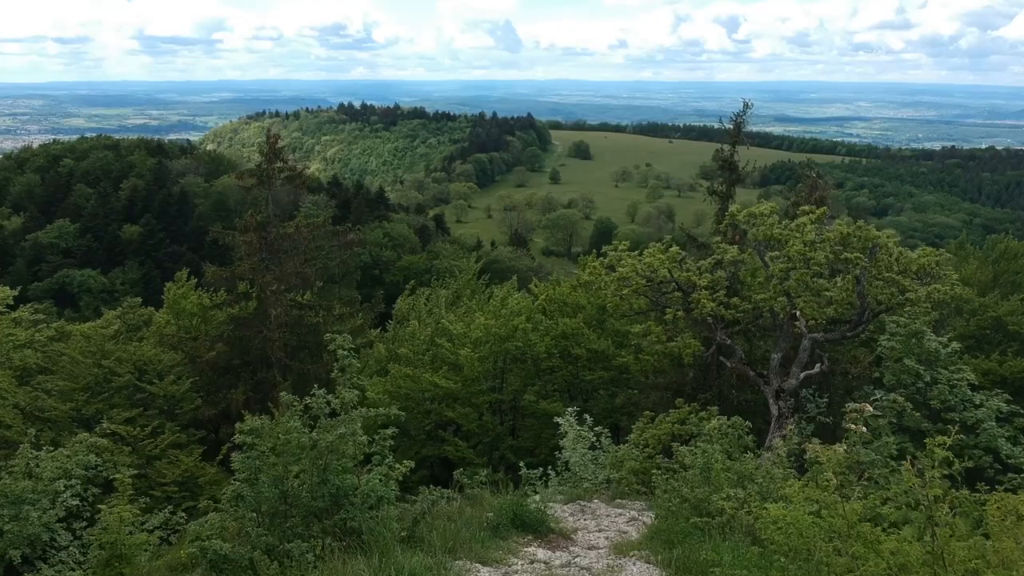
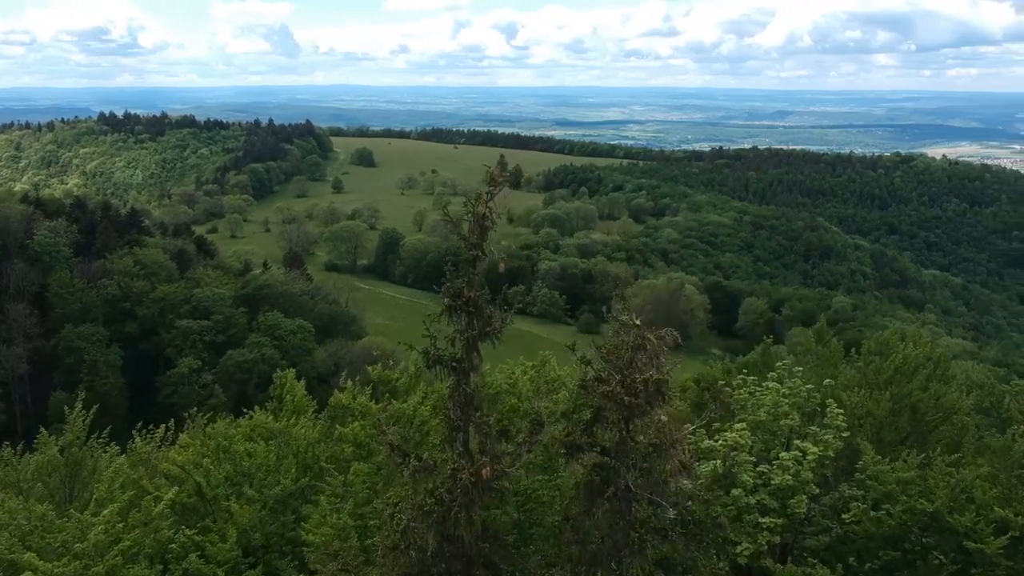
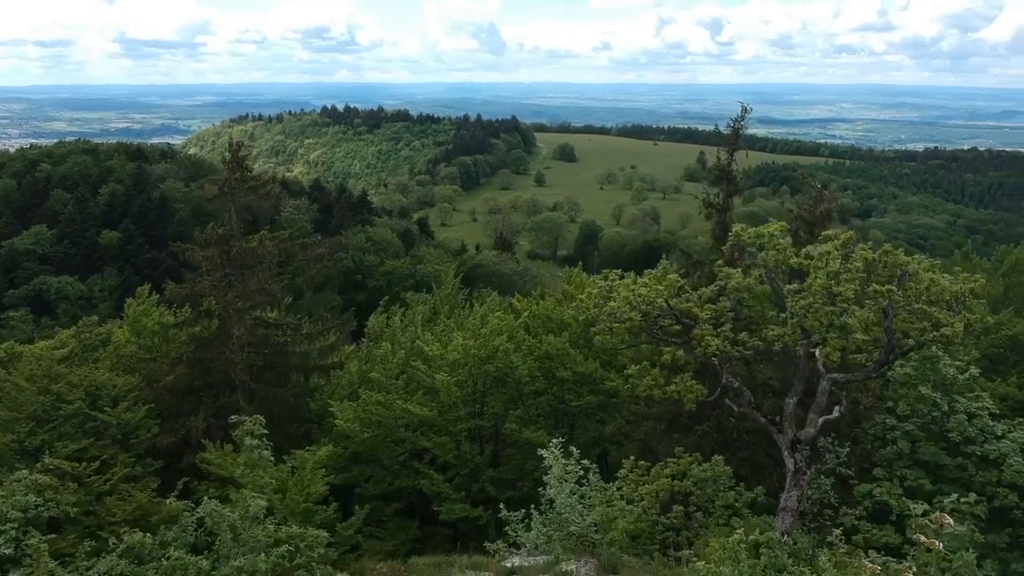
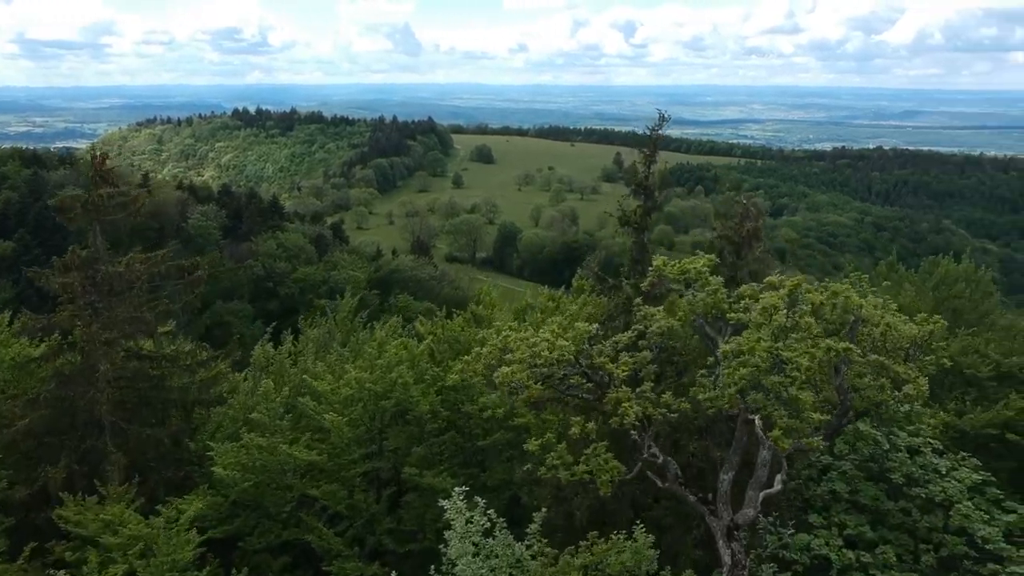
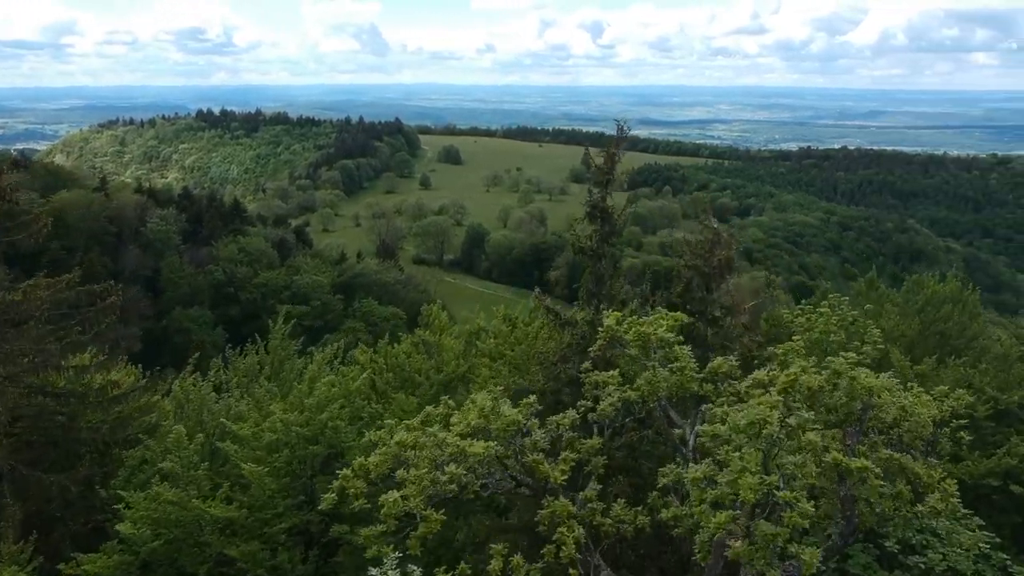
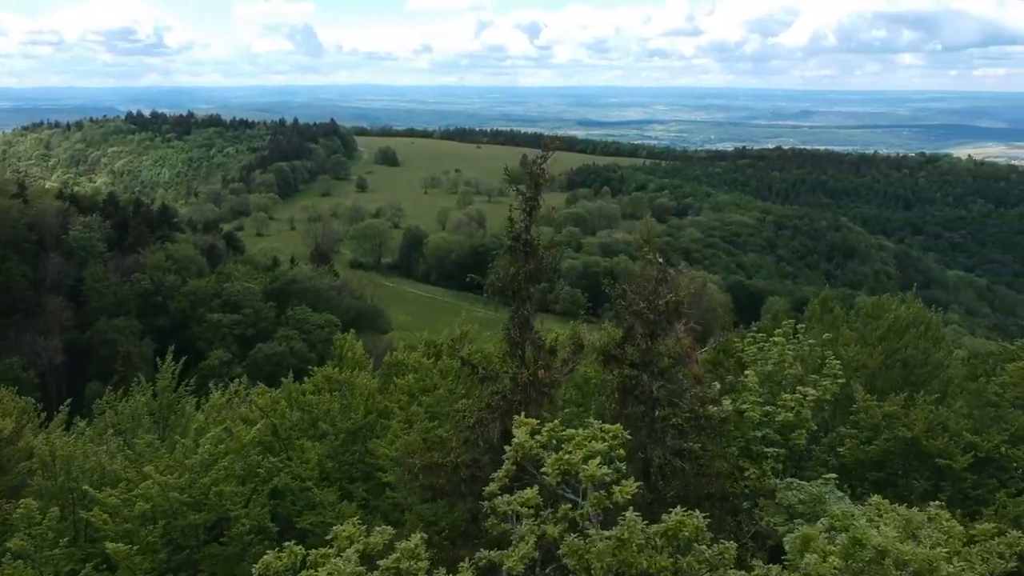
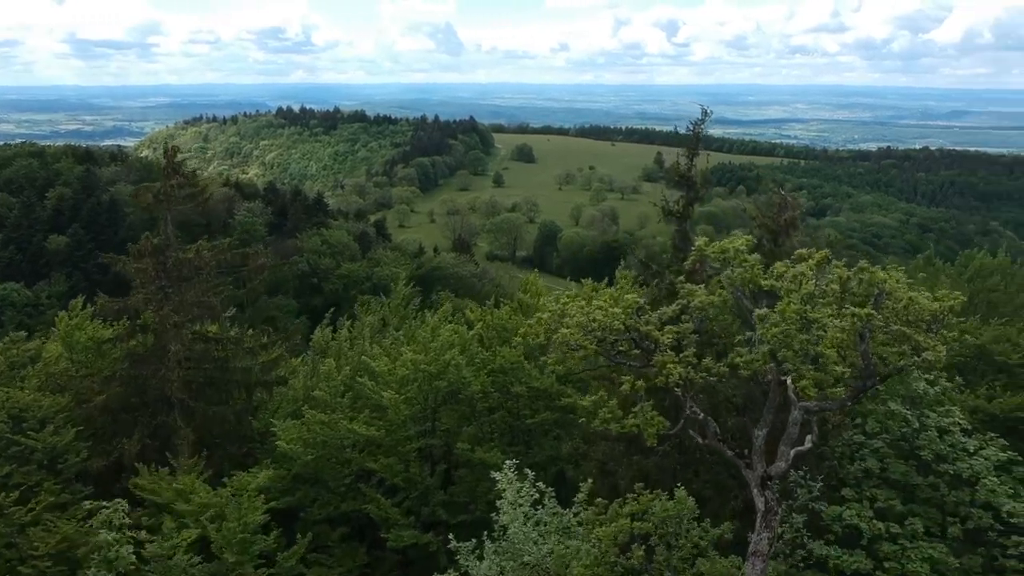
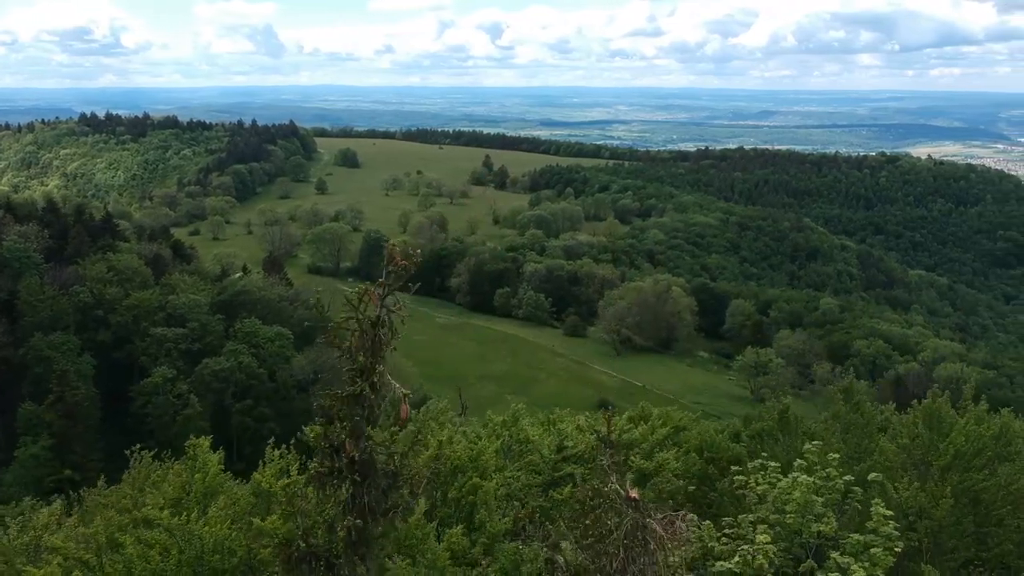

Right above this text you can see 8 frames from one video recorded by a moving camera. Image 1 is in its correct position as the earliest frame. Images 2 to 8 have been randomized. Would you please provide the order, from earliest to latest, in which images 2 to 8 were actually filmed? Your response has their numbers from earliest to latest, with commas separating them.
3, 7, 4, 5, 6, 2, 8
